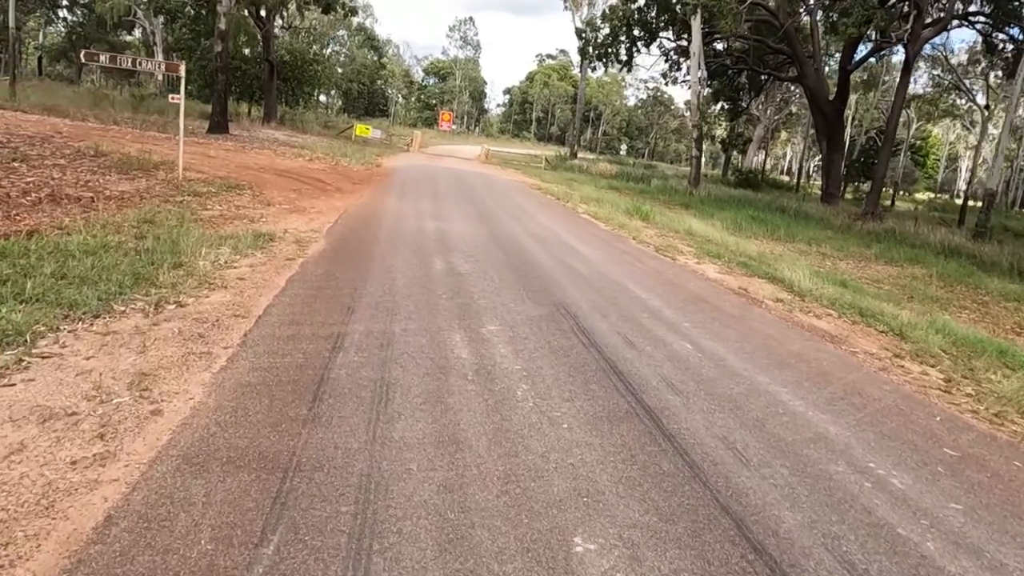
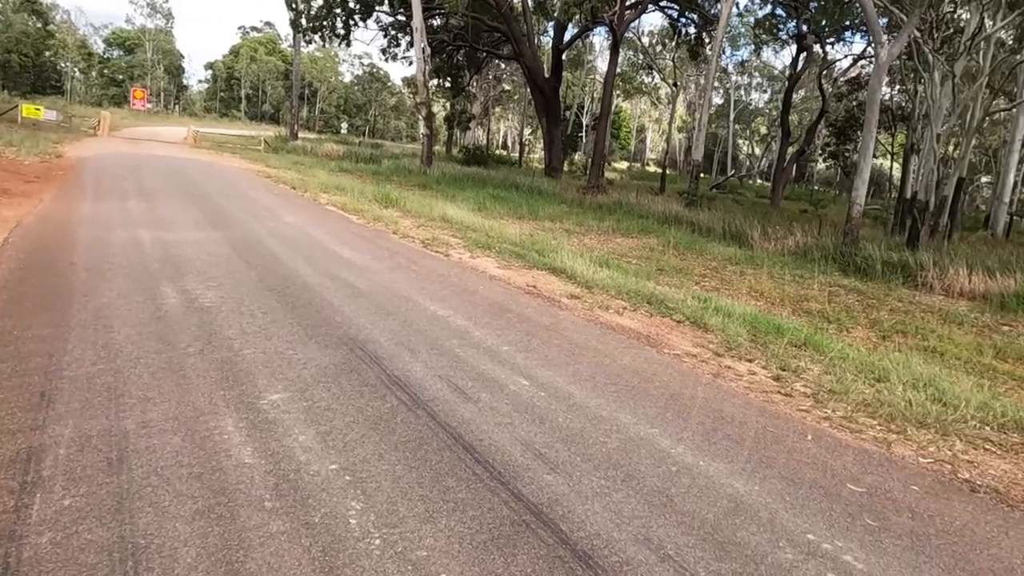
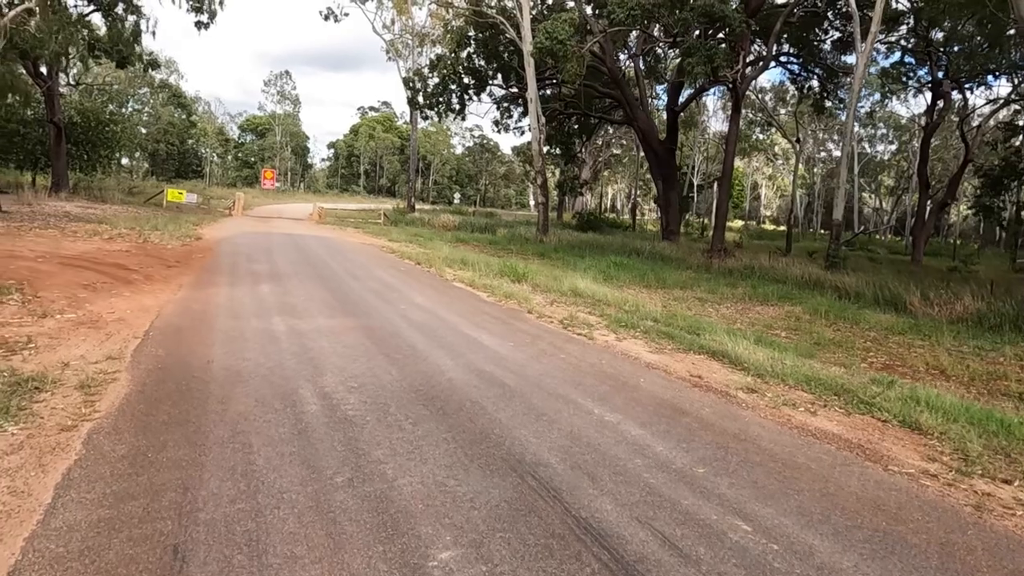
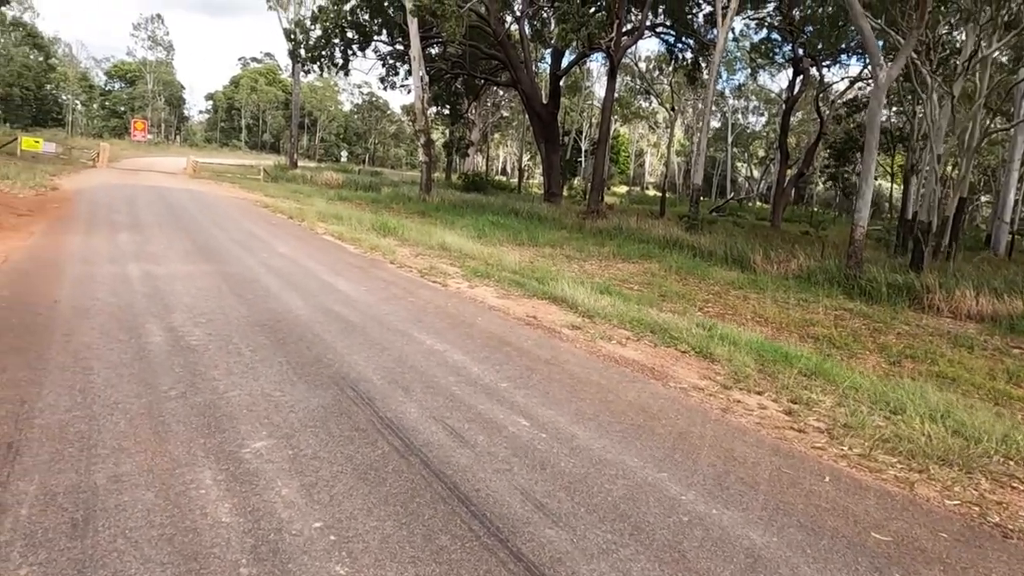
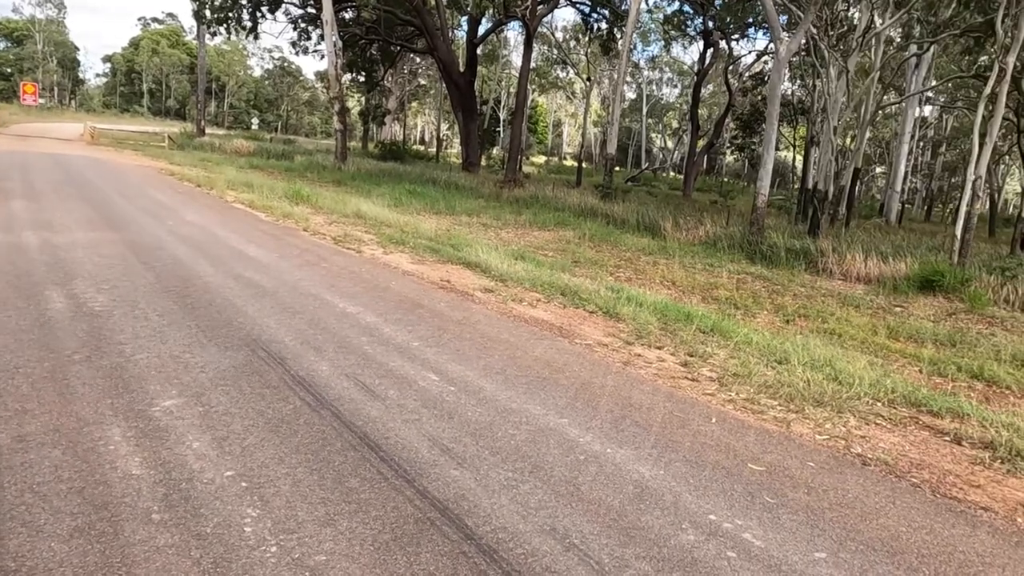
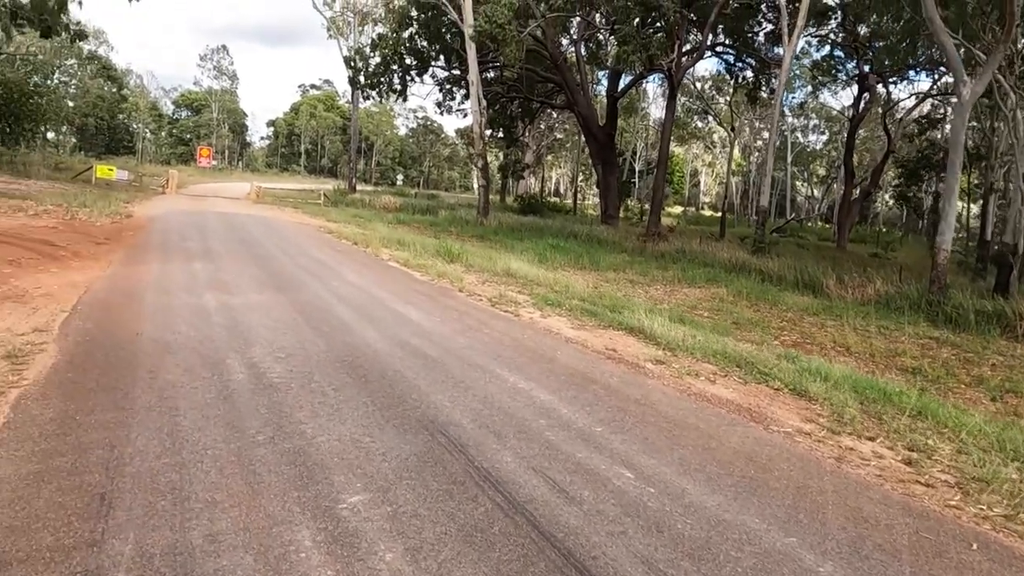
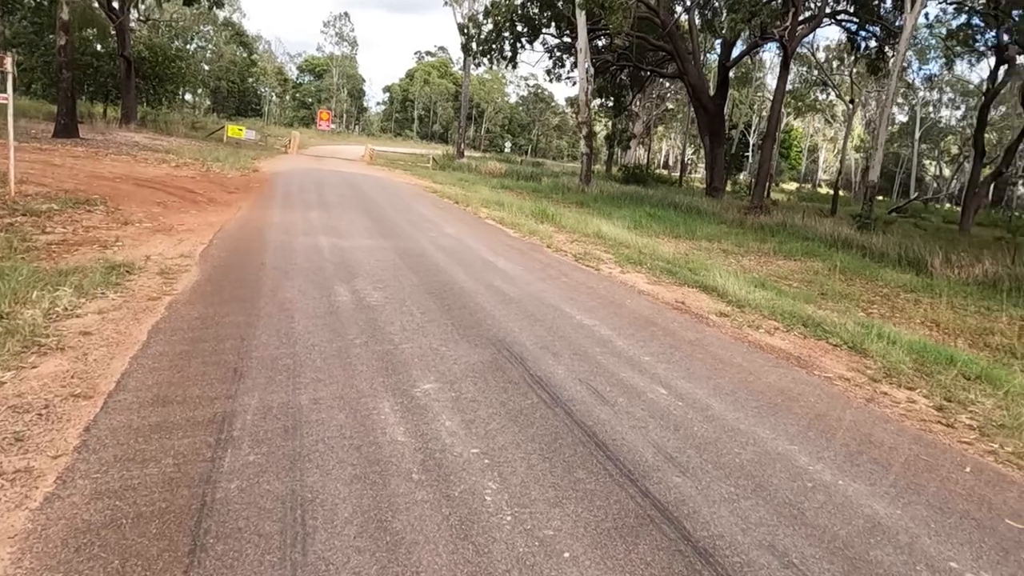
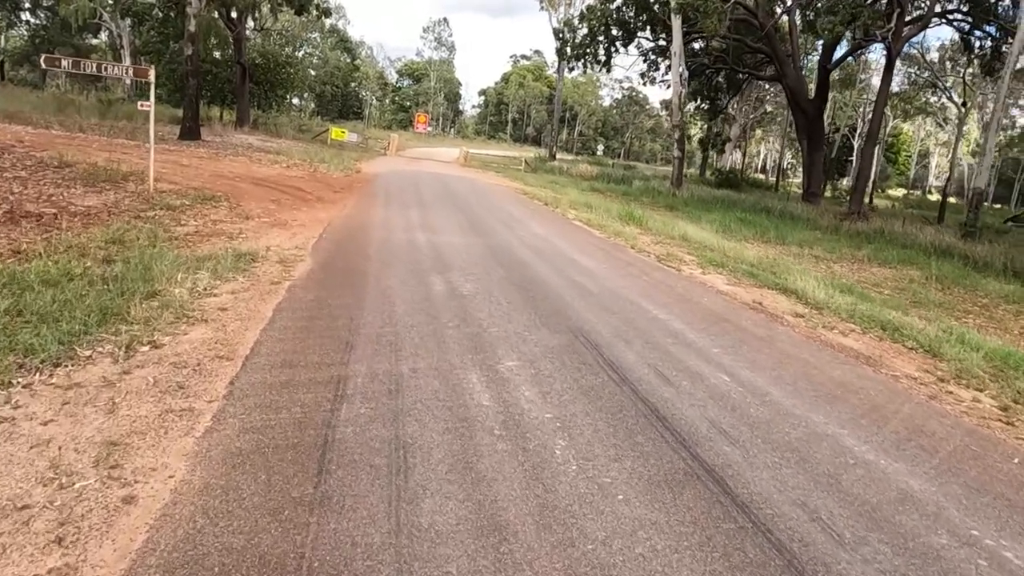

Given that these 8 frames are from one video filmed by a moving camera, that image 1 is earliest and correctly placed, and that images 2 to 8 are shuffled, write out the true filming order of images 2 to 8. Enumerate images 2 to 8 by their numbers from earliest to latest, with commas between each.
8, 7, 2, 5, 4, 6, 3
